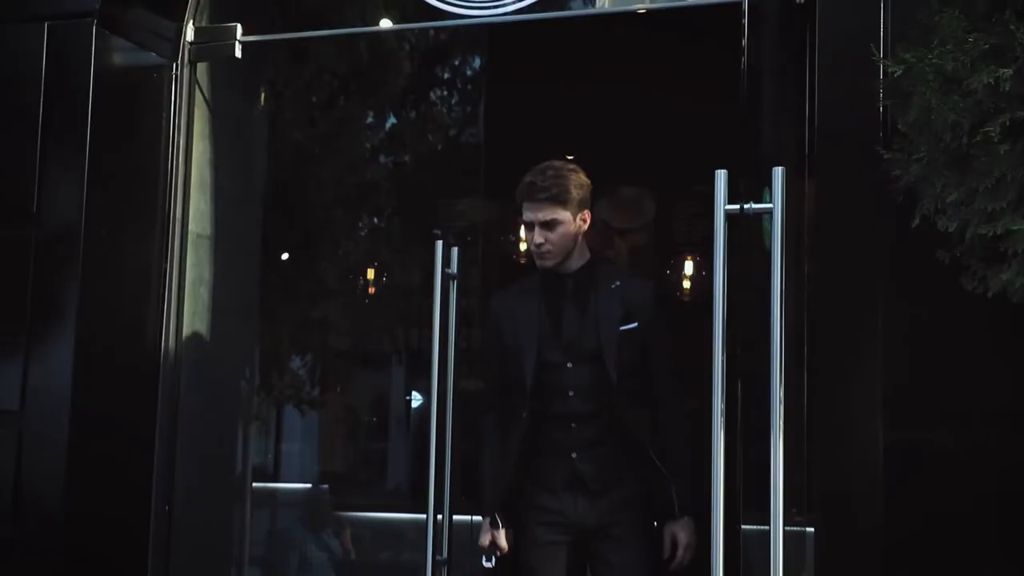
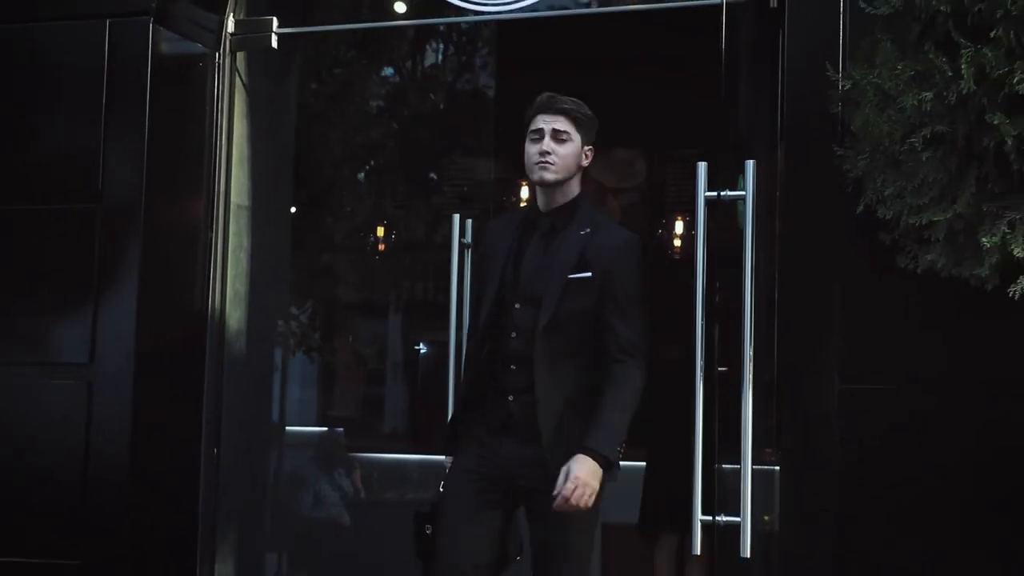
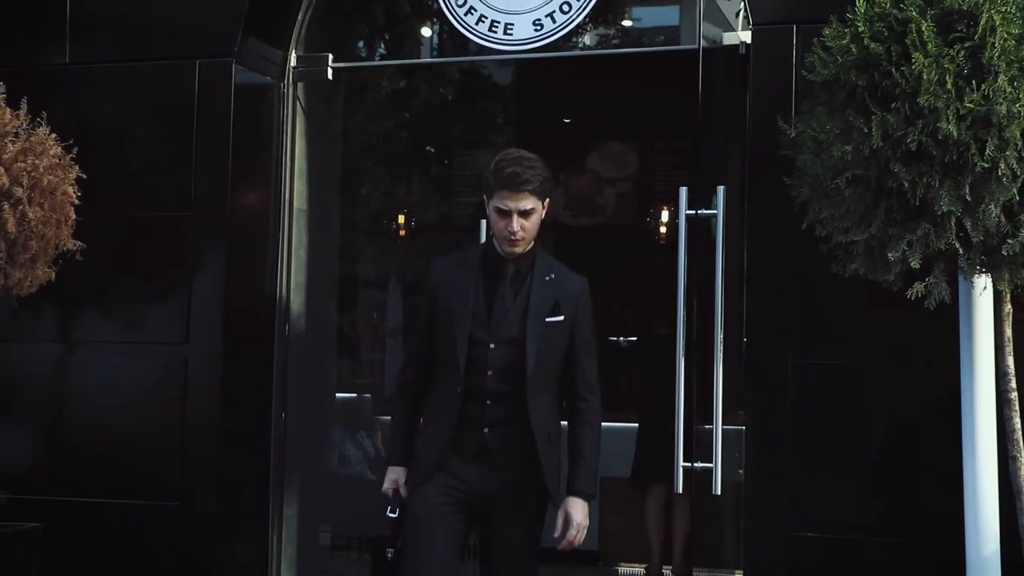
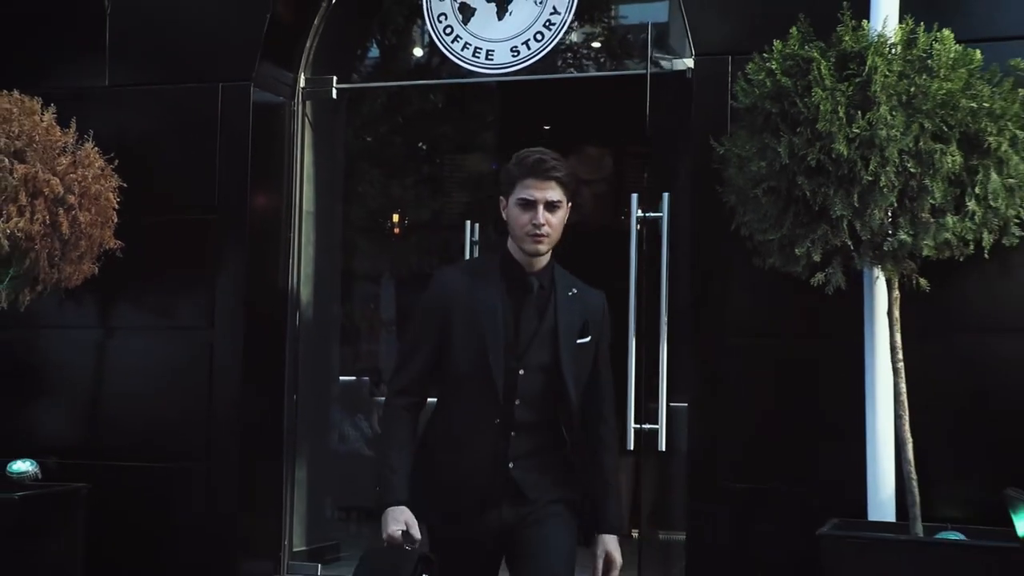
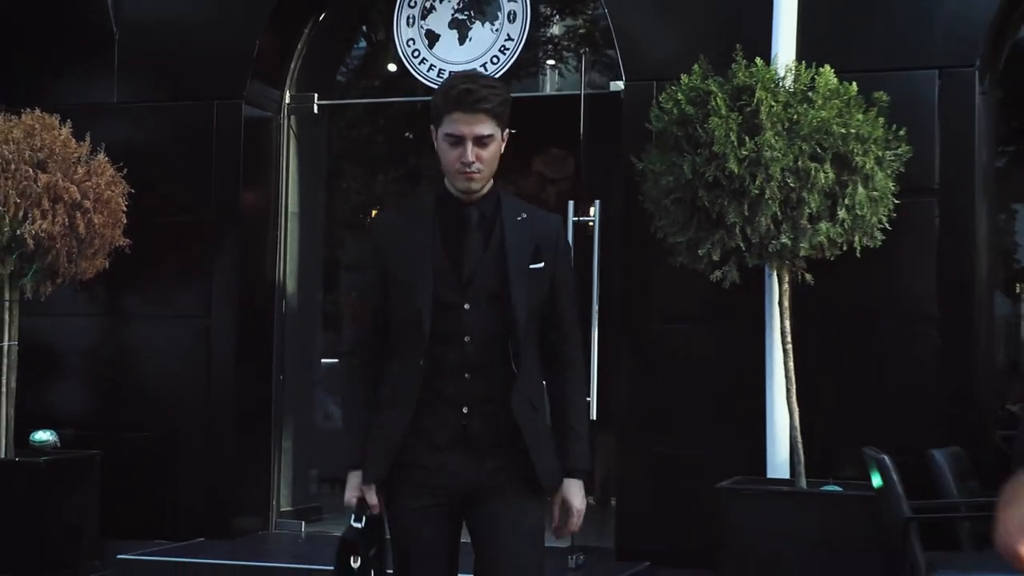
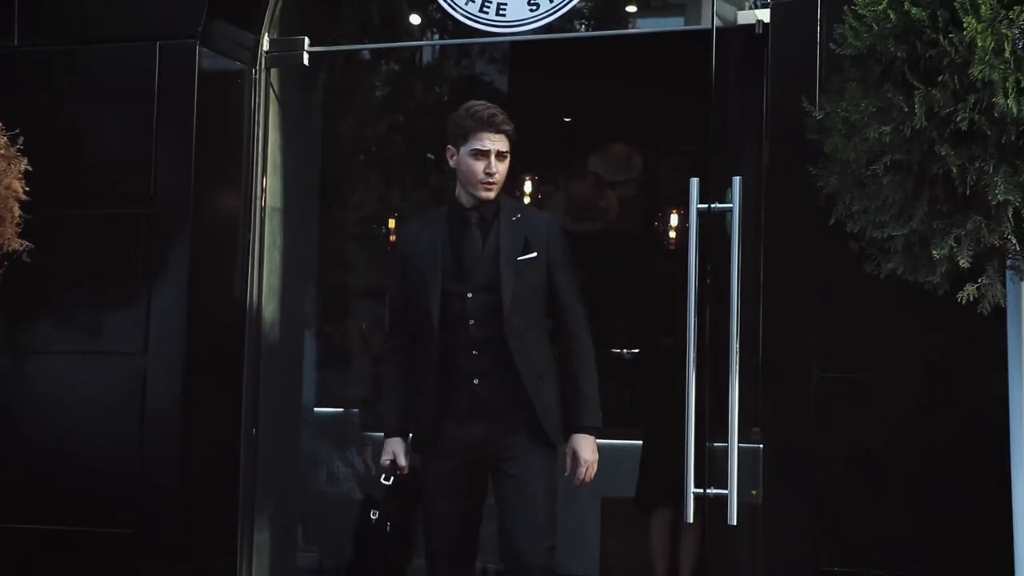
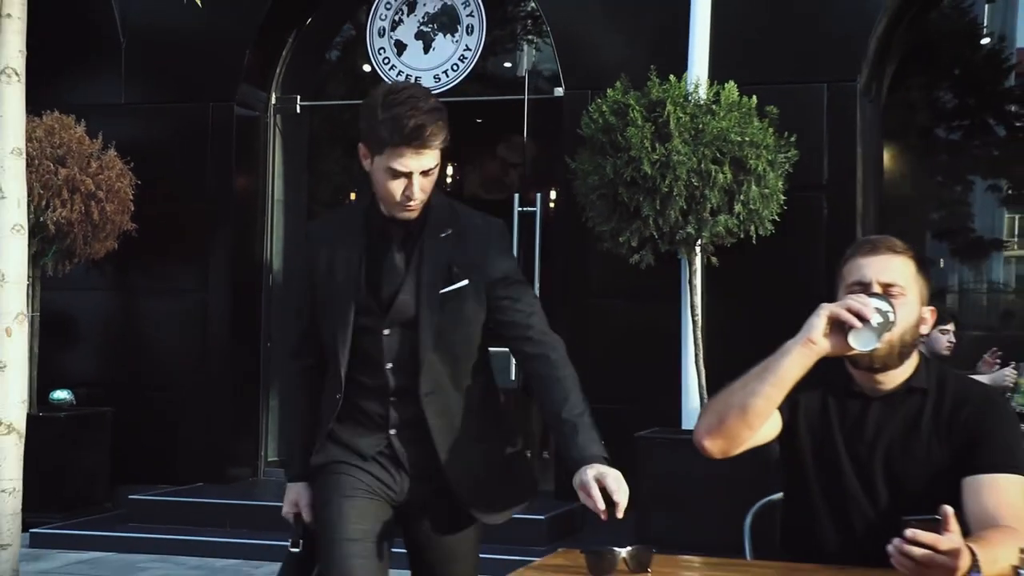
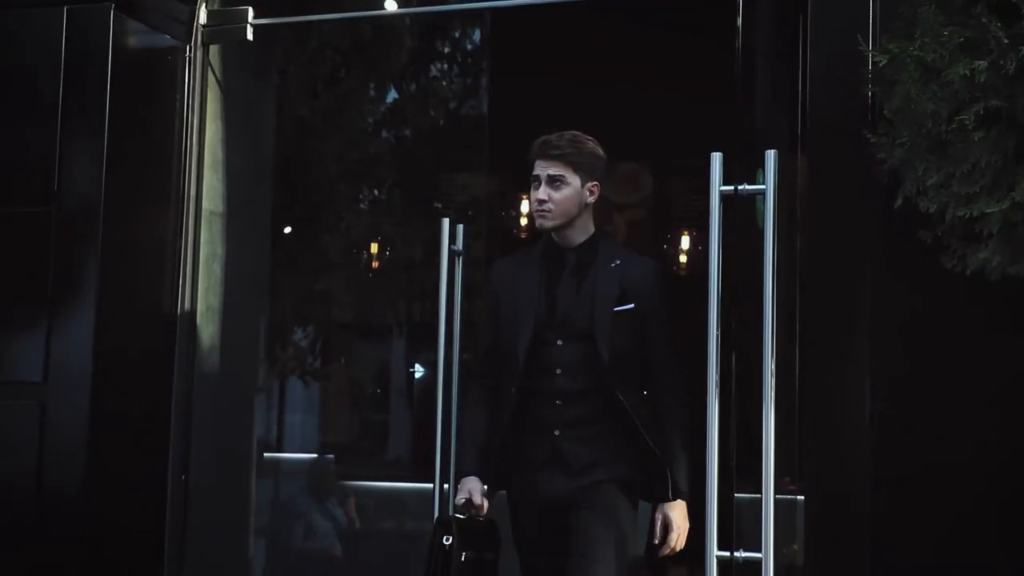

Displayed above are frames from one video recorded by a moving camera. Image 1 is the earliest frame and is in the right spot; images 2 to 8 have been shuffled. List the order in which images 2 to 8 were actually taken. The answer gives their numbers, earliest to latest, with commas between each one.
8, 2, 6, 3, 4, 5, 7
